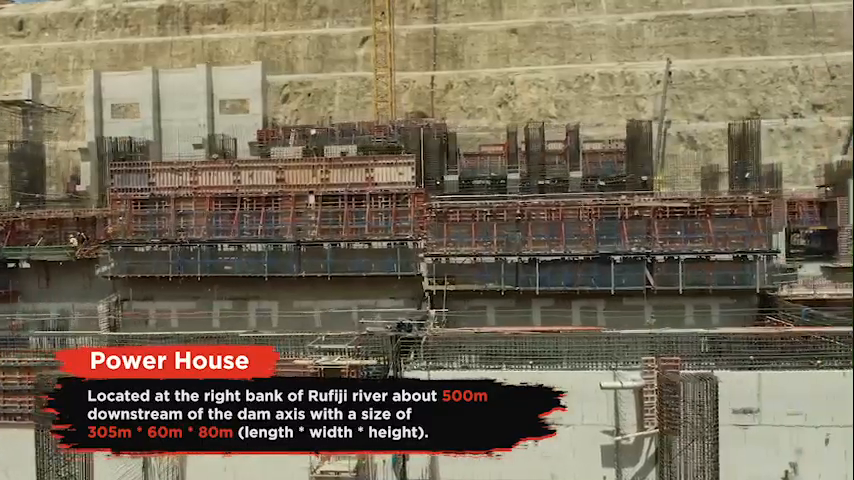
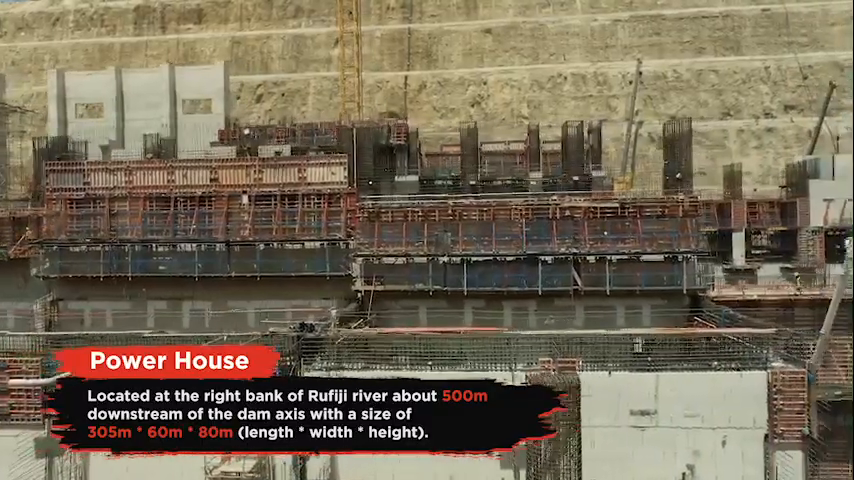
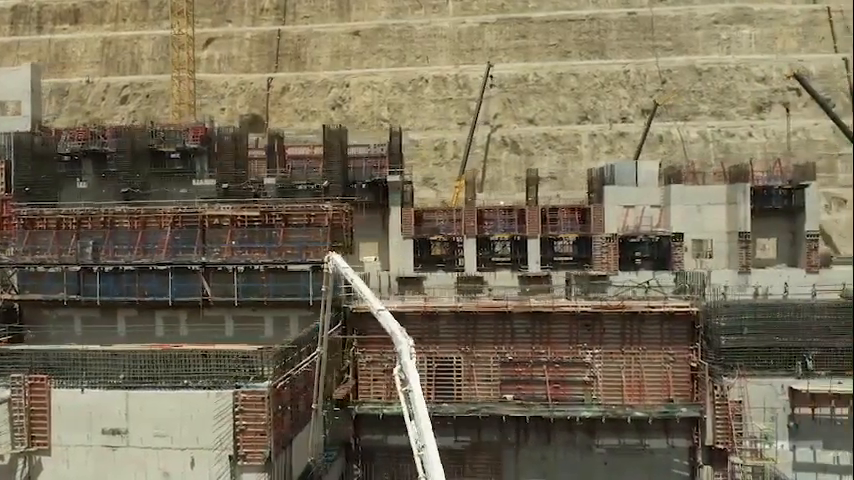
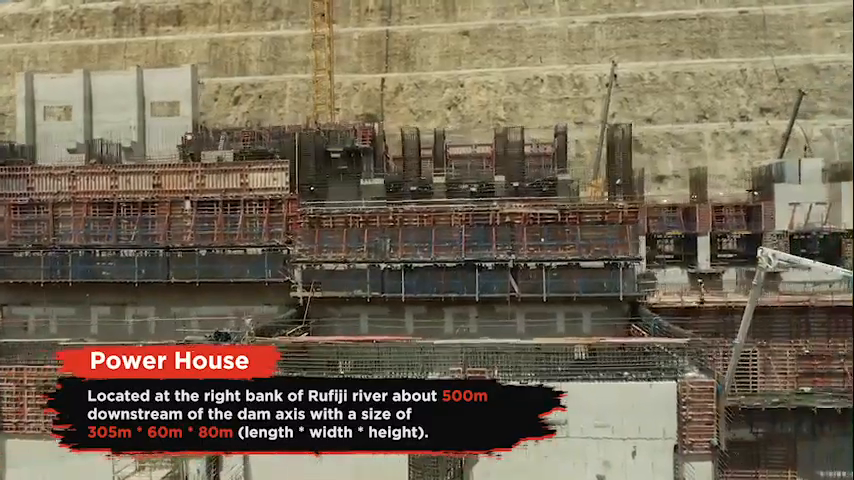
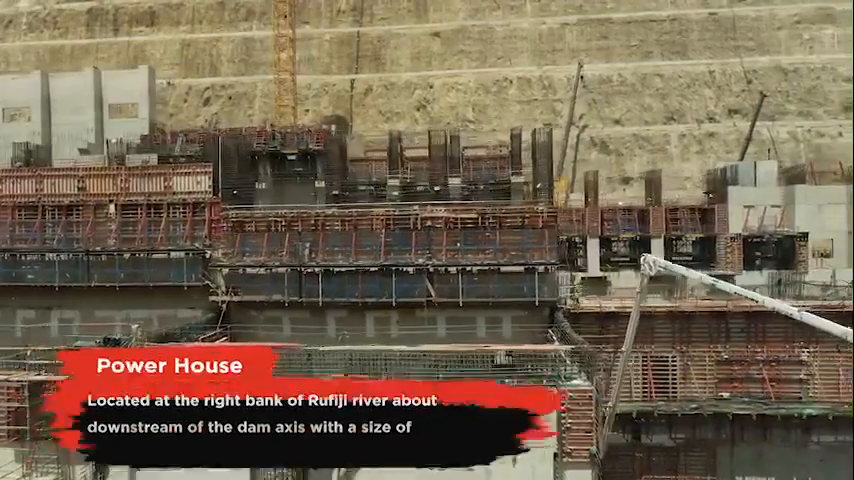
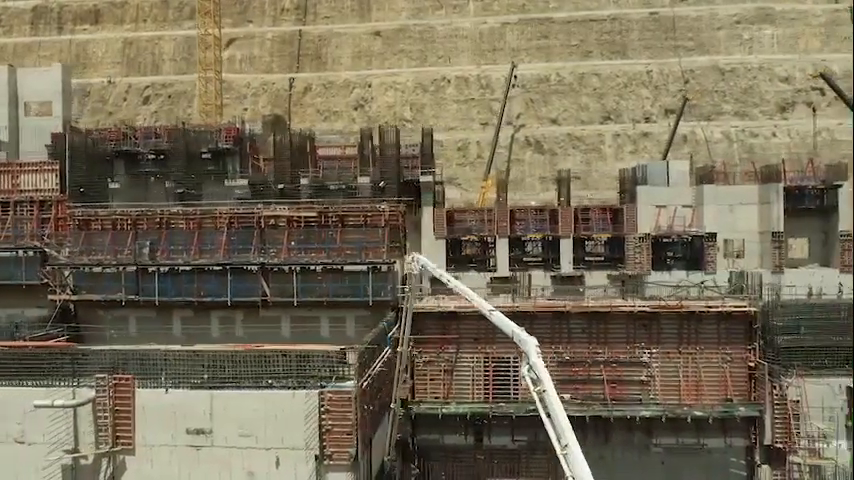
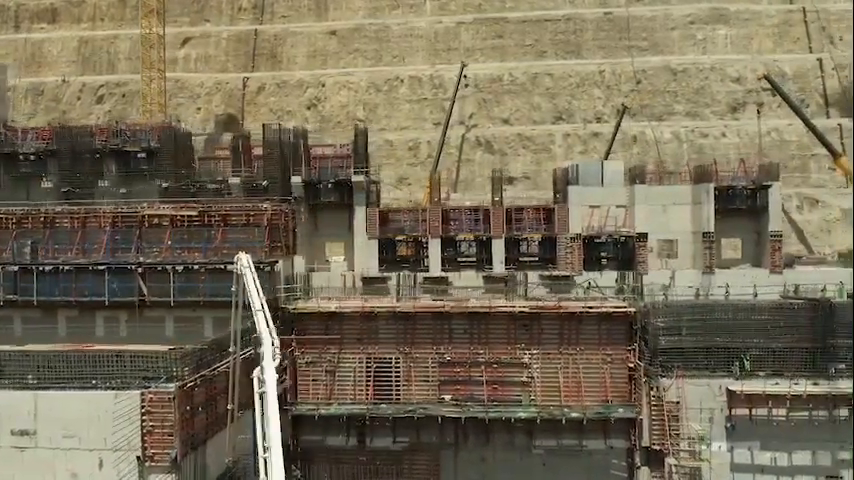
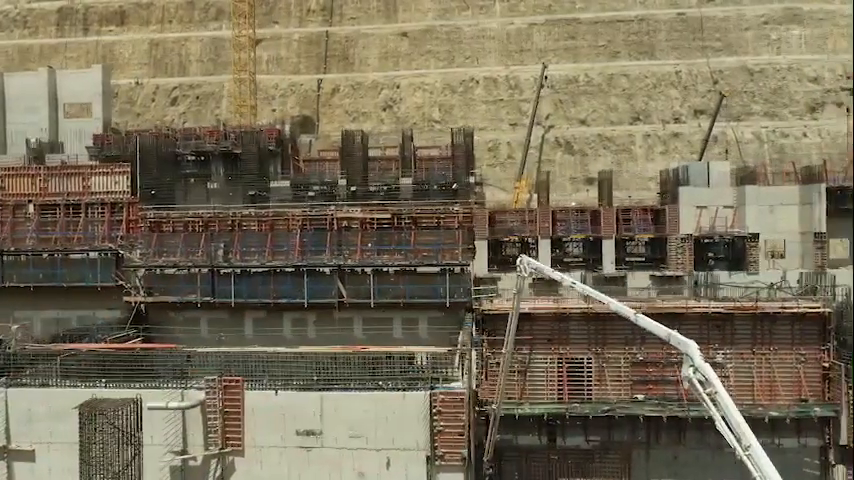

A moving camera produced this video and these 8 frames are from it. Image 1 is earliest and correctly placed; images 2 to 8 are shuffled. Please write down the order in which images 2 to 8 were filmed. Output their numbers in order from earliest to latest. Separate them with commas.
2, 4, 5, 8, 6, 3, 7
